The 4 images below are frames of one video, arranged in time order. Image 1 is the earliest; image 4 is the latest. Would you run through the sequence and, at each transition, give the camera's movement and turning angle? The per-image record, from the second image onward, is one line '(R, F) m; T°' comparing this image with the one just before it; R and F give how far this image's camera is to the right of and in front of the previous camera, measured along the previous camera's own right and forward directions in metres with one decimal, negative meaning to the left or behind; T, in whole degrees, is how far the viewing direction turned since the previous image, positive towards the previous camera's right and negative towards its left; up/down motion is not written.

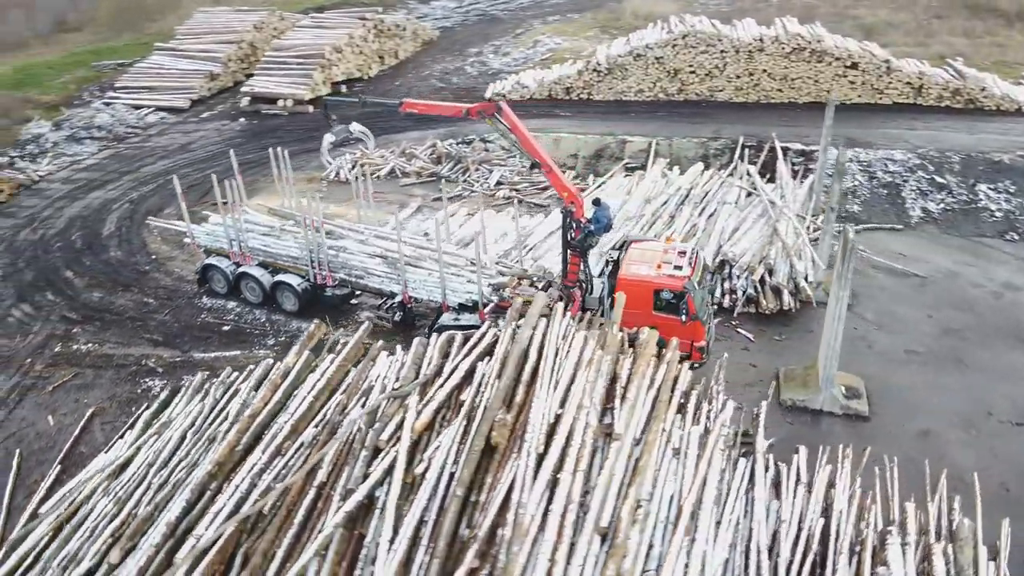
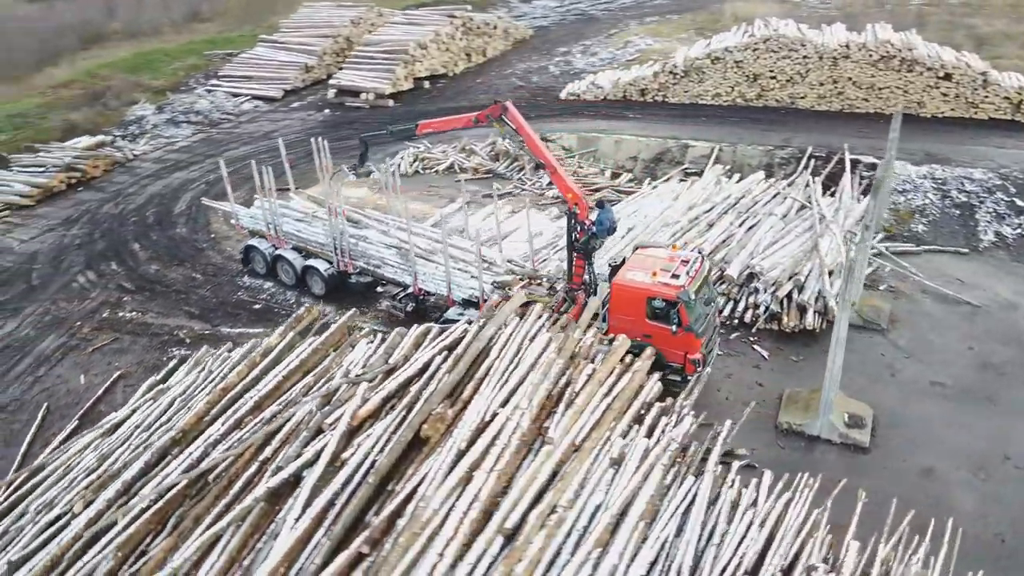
(+1.9, +0.1) m; -9°
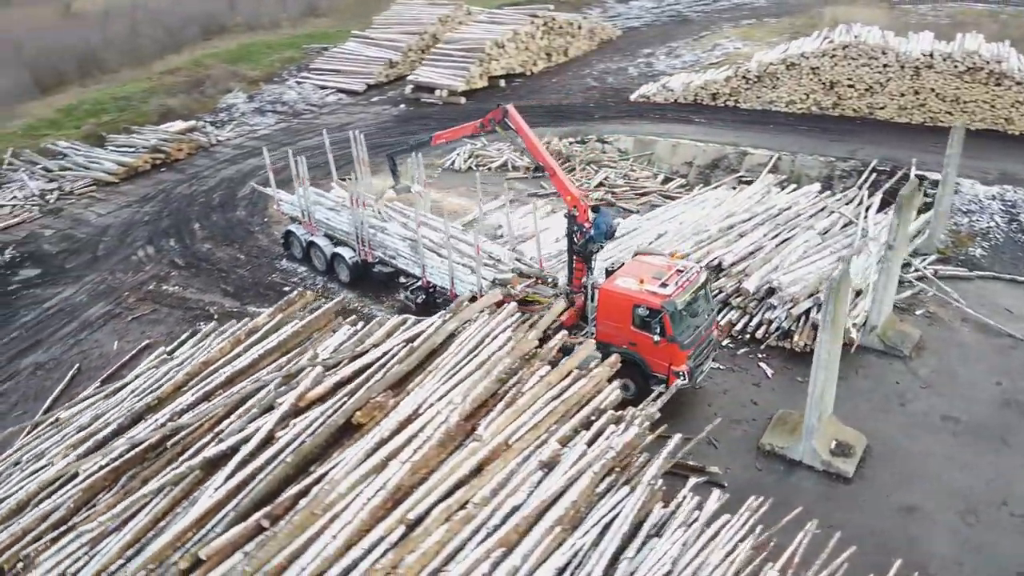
(+1.9, +0.1) m; -8°
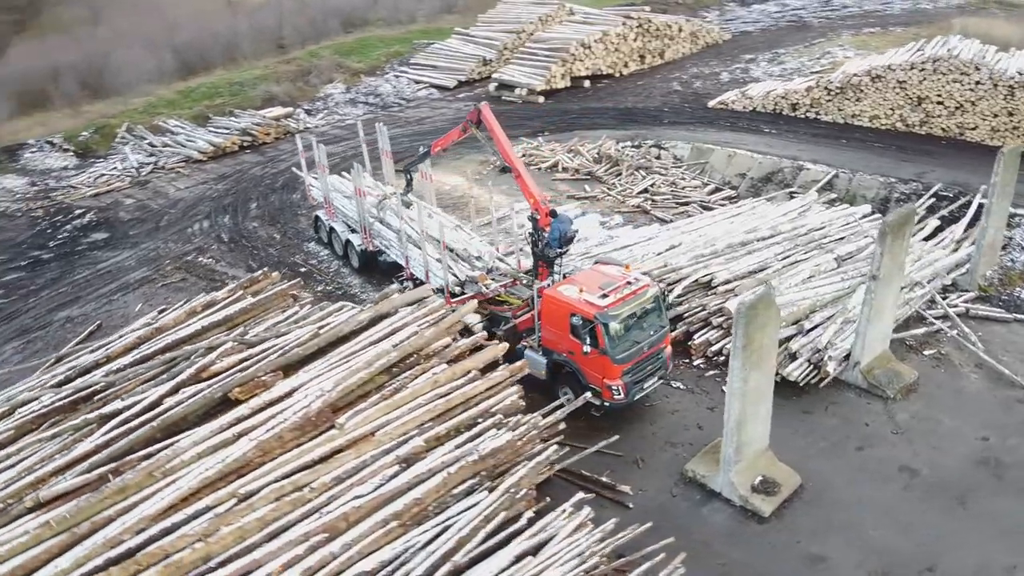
(+3.0, +0.3) m; -11°
